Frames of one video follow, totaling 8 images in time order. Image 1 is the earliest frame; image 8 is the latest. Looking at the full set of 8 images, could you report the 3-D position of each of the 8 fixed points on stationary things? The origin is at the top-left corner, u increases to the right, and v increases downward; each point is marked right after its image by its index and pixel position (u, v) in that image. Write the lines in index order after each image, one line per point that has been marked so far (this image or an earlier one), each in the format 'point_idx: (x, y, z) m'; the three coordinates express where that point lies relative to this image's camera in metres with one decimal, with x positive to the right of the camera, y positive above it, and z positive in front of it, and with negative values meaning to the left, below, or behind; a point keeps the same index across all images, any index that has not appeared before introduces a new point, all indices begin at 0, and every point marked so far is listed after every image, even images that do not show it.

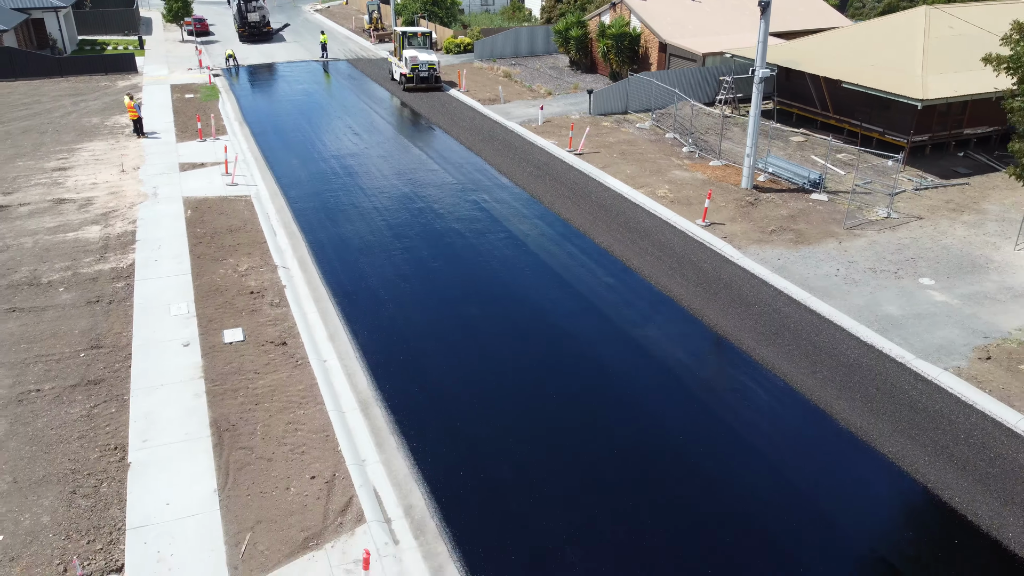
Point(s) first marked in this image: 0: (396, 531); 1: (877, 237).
0: (-1.3, -2.7, +9.0) m
1: (+7.6, +1.1, +16.9) m
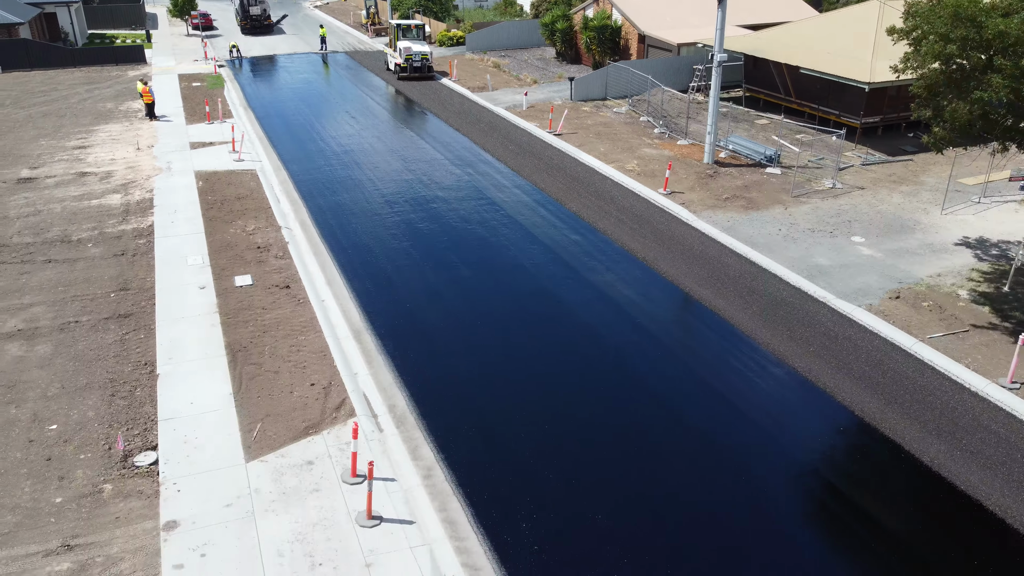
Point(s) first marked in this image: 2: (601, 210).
0: (-1.8, -1.8, +10.9) m
1: (+7.2, +1.9, +18.7) m
2: (+2.0, +1.8, +18.3) m
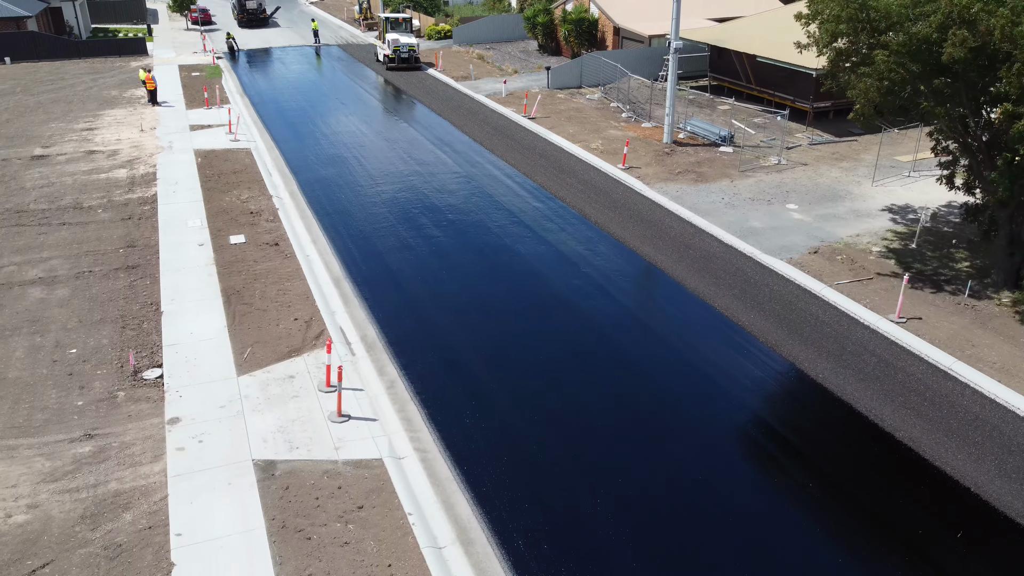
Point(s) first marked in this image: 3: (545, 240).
0: (-2.5, -0.9, +12.7) m
1: (+6.4, +2.8, +20.6) m
2: (+1.3, +2.6, +20.1) m
3: (+0.7, +1.0, +16.8) m
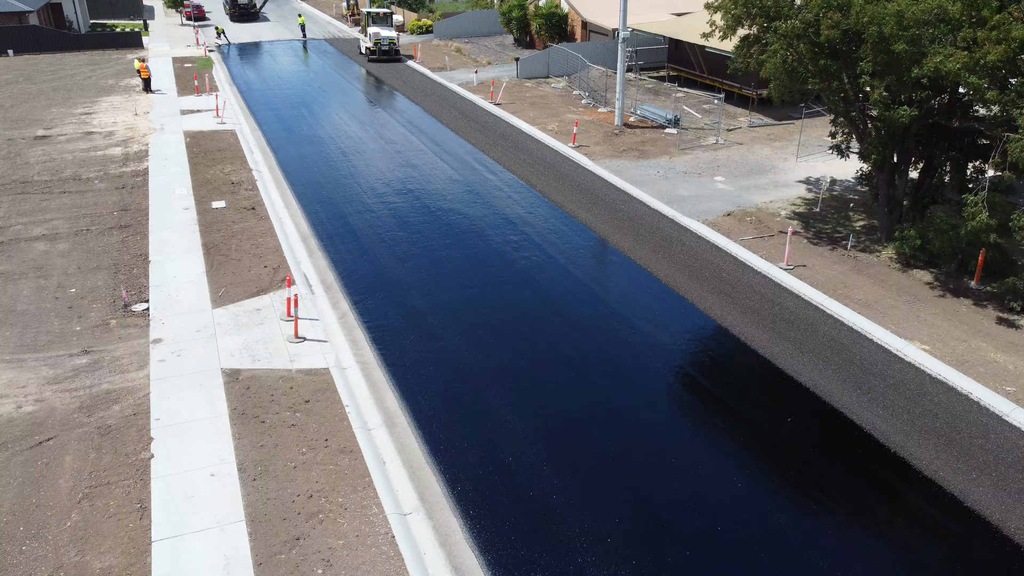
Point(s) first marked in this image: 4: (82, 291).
0: (-3.6, 0.0, +14.8) m
1: (+5.3, +3.7, +22.6) m
2: (+0.2, +3.5, +22.2) m
3: (-0.4, +1.9, +18.9) m
4: (-7.7, -0.1, +14.4) m
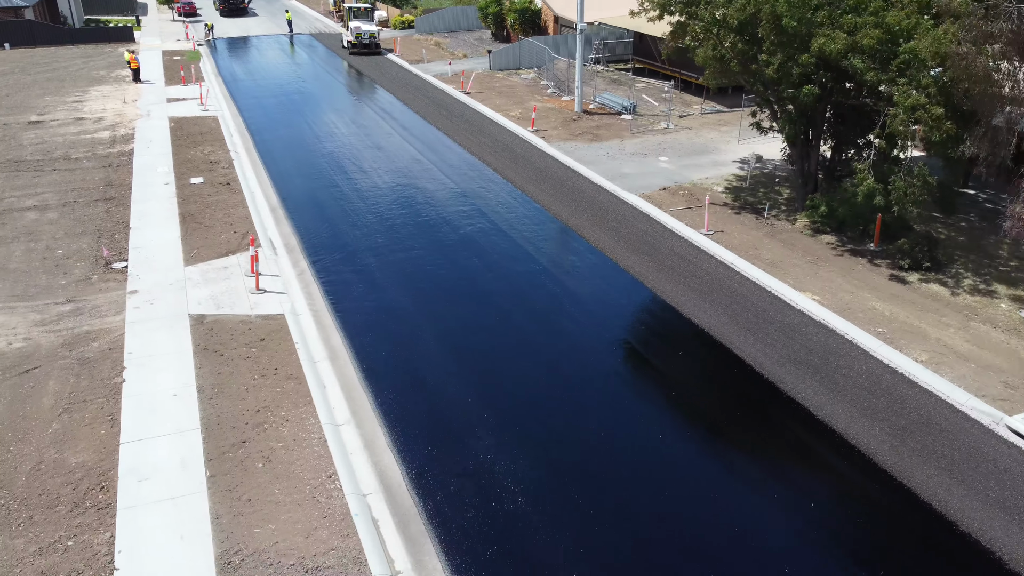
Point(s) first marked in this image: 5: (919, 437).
0: (-4.8, +0.8, +16.4) m
1: (+4.2, +4.5, +24.2) m
2: (-1.0, +4.3, +23.8) m
3: (-1.6, +2.7, +20.5) m
4: (-8.8, +0.7, +16.0) m
5: (+5.4, -1.9, +10.7) m
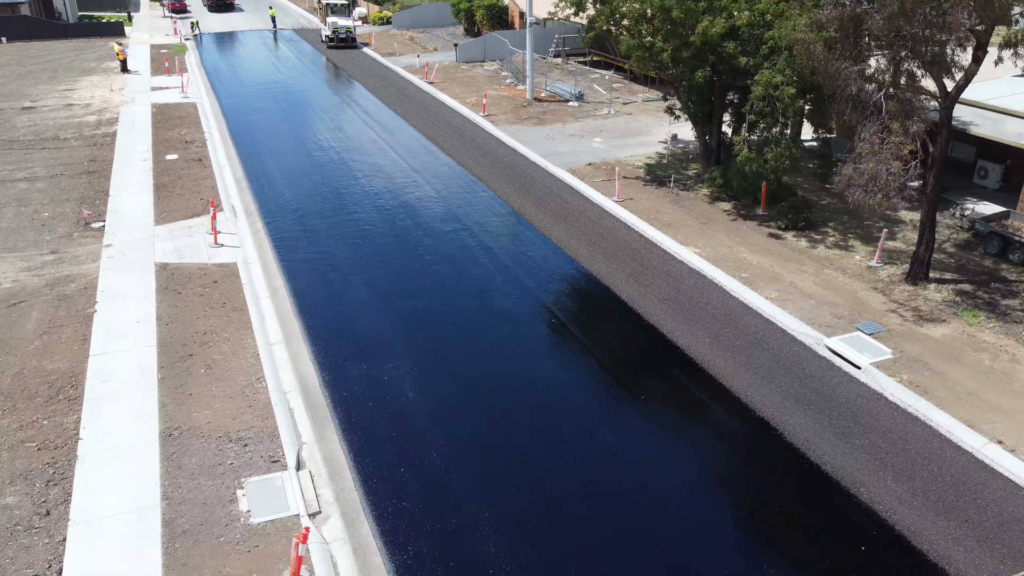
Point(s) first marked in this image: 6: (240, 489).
0: (-6.3, +1.7, +18.6) m
1: (+2.6, +5.4, +26.5) m
2: (-2.5, +5.3, +26.0) m
3: (-3.1, +3.6, +22.8) m
4: (-10.4, +1.7, +18.3) m
5: (+3.8, -1.0, +13.0) m
6: (-3.3, -2.5, +9.9) m
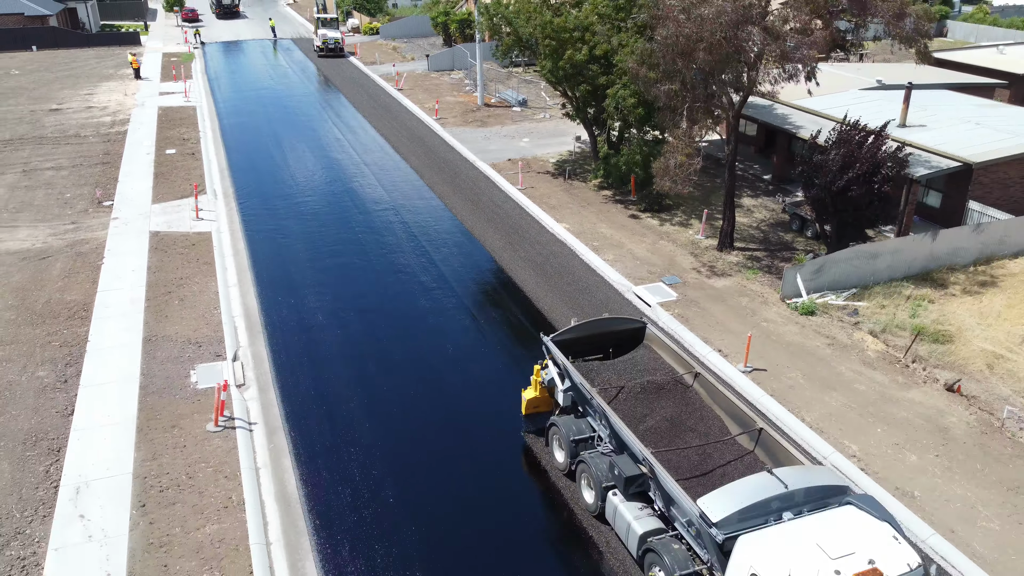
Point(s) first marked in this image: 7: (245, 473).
0: (-8.6, +2.7, +23.6) m
1: (+0.5, +6.3, +31.3) m
2: (-4.6, +6.2, +30.9) m
3: (-5.3, +4.6, +27.7) m
4: (-12.7, +2.7, +23.4) m
5: (+1.3, -0.1, +17.8) m
6: (-5.9, -1.5, +14.8) m
7: (-4.0, -2.8, +12.2) m
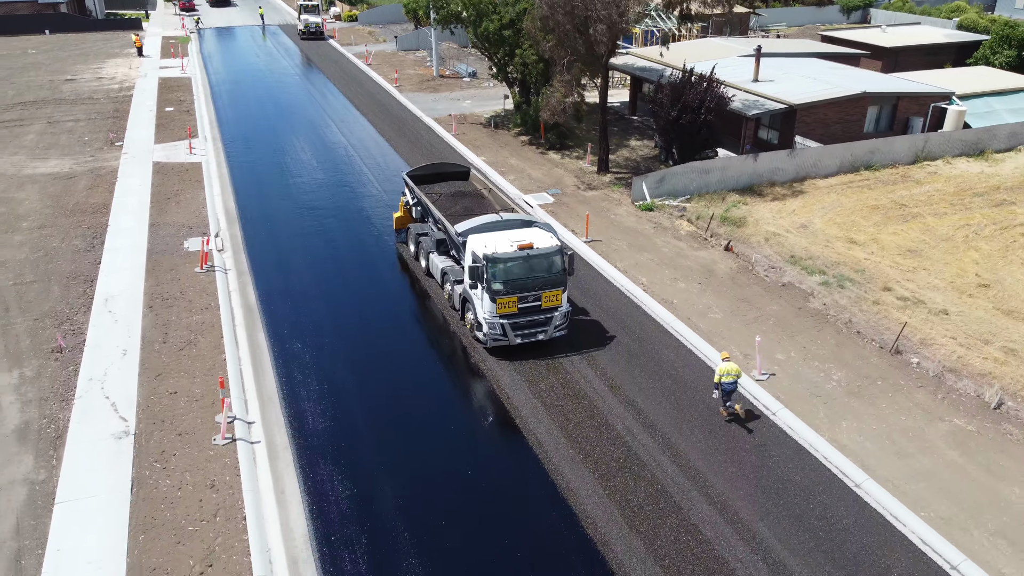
0: (-11.0, +5.4, +29.2) m
1: (-1.9, +9.0, +36.9) m
2: (-7.0, +8.9, +36.5) m
3: (-7.7, +7.3, +33.3) m
4: (-15.1, +5.4, +29.0) m
5: (-1.1, +2.5, +23.4) m
6: (-8.3, +1.2, +20.4) m
7: (-6.4, -0.1, +17.7) m
